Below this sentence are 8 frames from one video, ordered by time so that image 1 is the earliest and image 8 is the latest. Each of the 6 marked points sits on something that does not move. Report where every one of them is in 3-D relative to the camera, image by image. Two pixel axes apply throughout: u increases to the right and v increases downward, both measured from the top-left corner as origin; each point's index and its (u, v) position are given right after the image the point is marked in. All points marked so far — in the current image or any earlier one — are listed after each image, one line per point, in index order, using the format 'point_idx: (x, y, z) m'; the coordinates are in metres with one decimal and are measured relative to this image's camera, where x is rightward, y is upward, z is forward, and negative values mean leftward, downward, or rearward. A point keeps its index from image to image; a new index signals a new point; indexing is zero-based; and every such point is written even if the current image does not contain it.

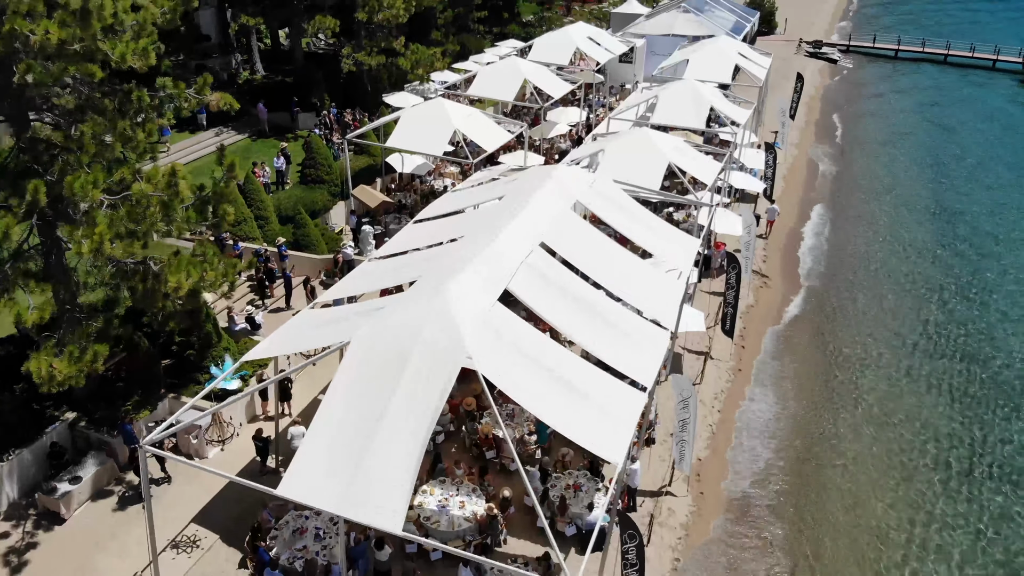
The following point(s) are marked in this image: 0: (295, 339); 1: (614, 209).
0: (-2.8, -0.6, +12.9) m
1: (+1.7, +1.4, +17.3) m
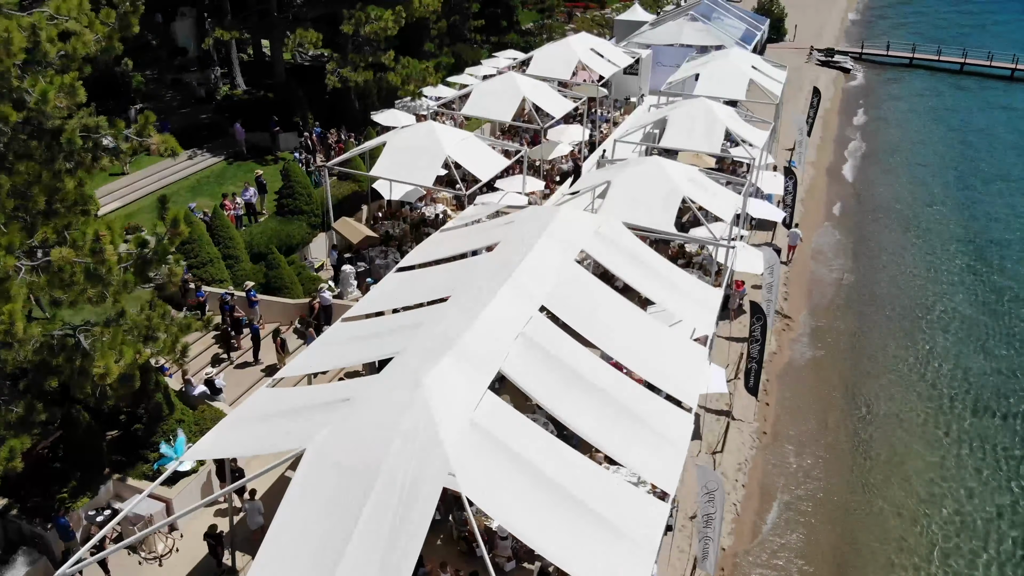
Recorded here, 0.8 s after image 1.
0: (-2.8, -1.5, +10.8) m
1: (+1.6, +0.5, +15.1) m
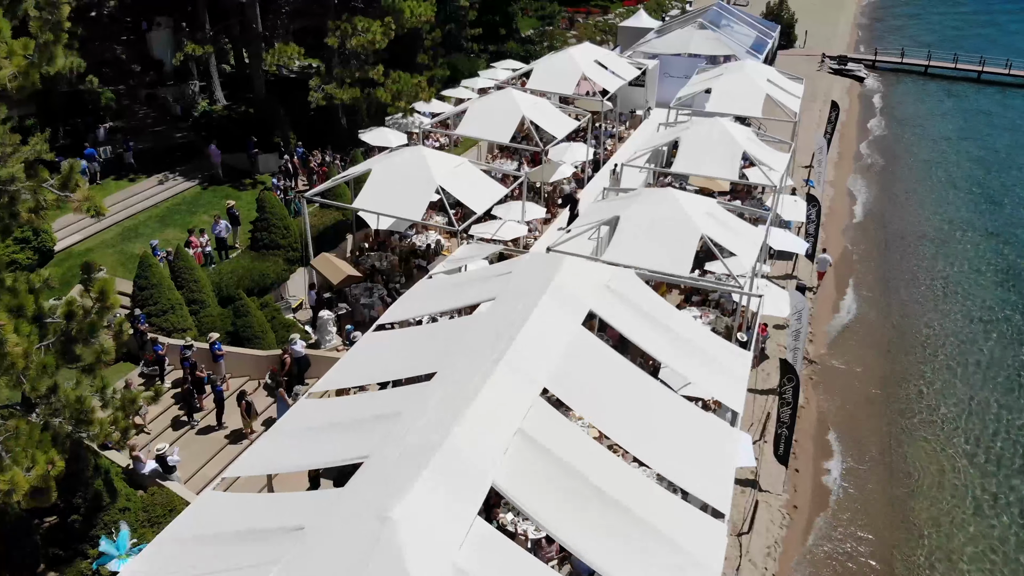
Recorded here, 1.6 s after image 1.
0: (-2.9, -2.4, +8.7) m
1: (+1.6, -0.3, +13.1) m
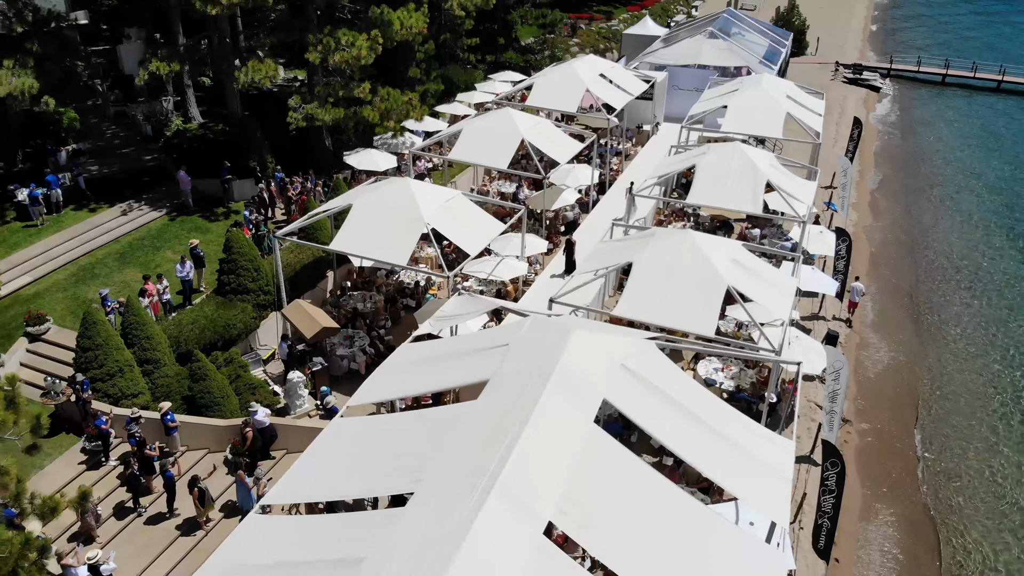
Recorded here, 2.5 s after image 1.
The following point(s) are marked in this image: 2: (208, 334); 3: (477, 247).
0: (-2.9, -3.3, +6.6) m
1: (+1.6, -1.2, +10.9) m
2: (-4.9, -0.8, +16.7) m
3: (-0.6, +0.7, +17.6) m
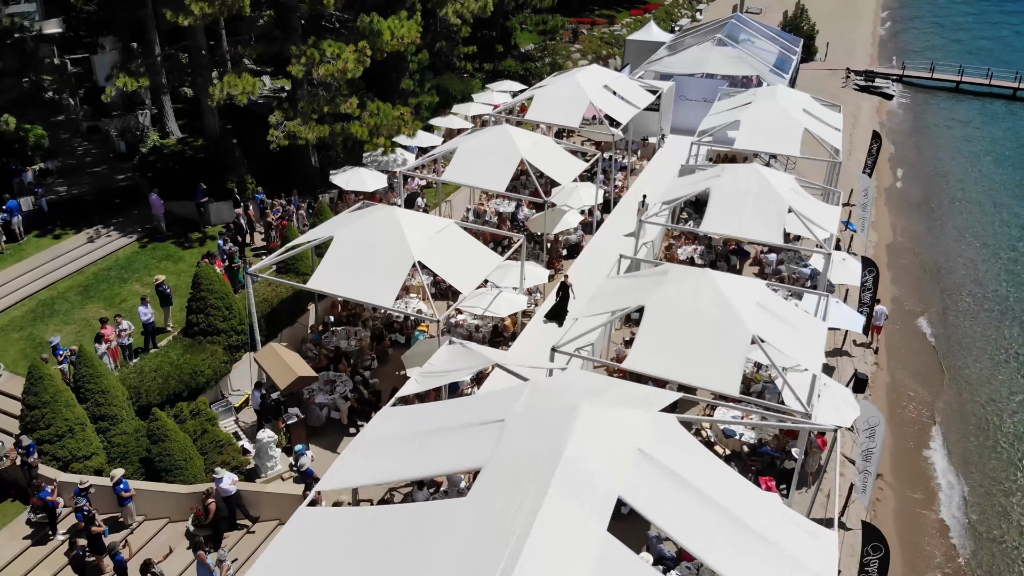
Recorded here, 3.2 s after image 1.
0: (-2.9, -3.9, +4.9) m
1: (+1.5, -1.8, +9.3) m
2: (-5.0, -1.4, +15.1) m
3: (-0.6, +0.1, +16.0) m
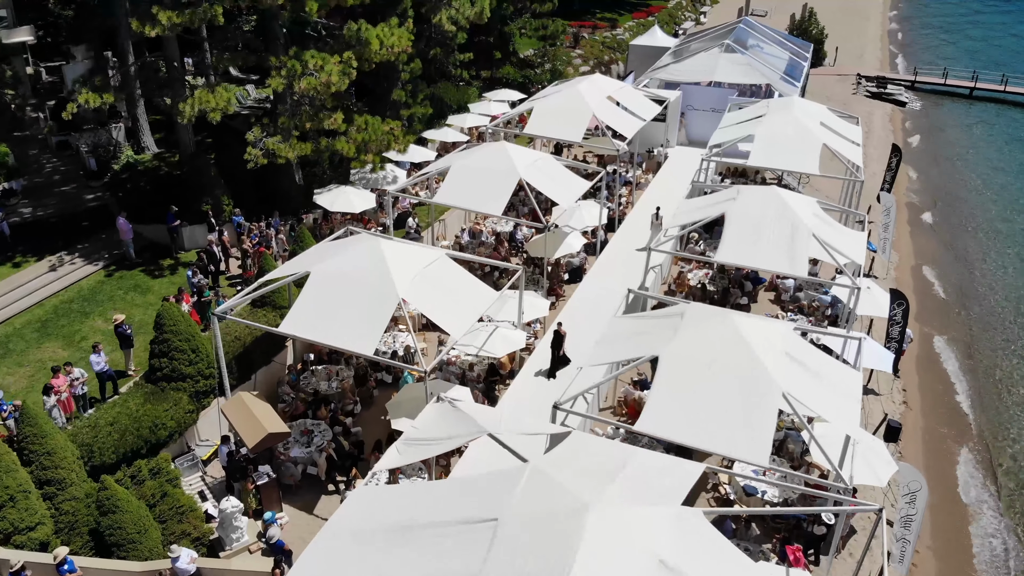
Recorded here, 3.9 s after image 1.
0: (-3.0, -4.5, +3.4) m
1: (+1.5, -2.4, +7.7) m
2: (-5.0, -2.0, +13.5) m
3: (-0.7, -0.5, +14.4) m
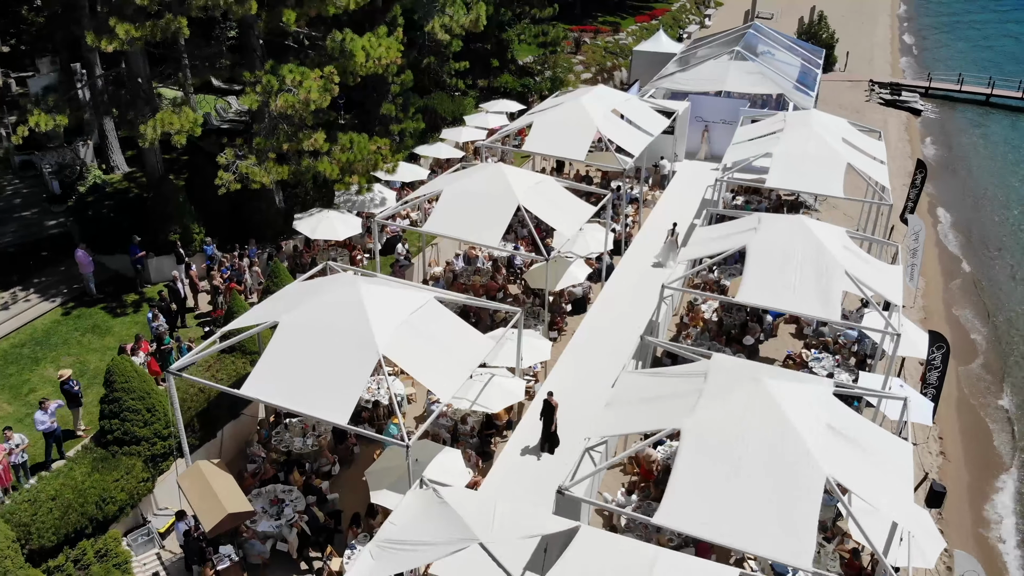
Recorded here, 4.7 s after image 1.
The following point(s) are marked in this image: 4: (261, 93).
0: (-3.0, -5.1, +1.7) m
1: (+1.5, -3.1, +6.0) m
2: (-5.1, -2.6, +11.8) m
3: (-0.7, -1.2, +12.7) m
4: (-4.3, +3.4, +17.7) m
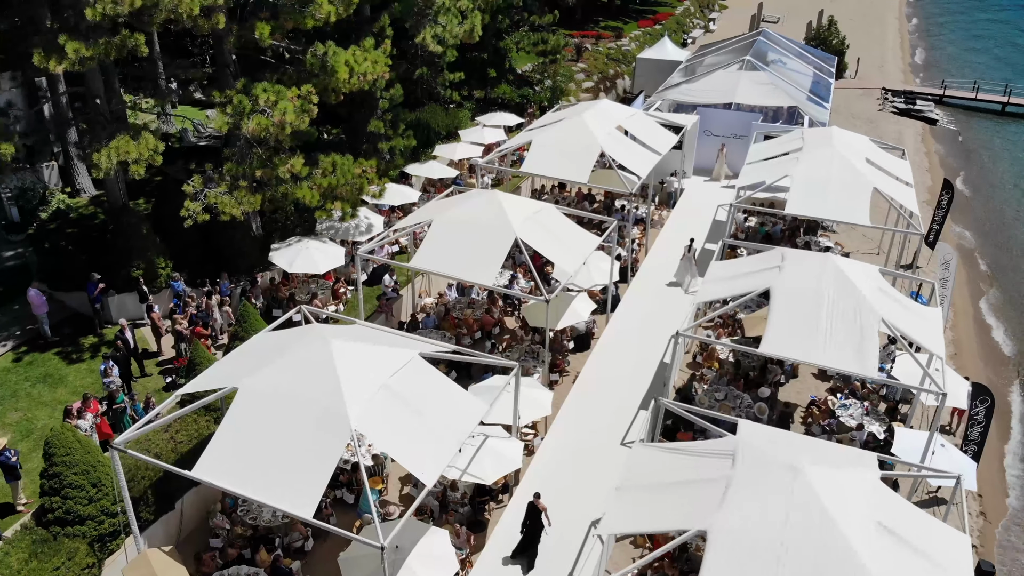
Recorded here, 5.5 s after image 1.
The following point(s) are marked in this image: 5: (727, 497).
0: (-3.1, -5.8, +0.1) m
1: (+1.4, -3.7, +4.4) m
2: (-5.1, -3.3, +10.2) m
3: (-0.8, -1.8, +11.1) m
4: (-4.4, +2.7, +16.1) m
5: (+1.9, -1.9, +9.3) m
